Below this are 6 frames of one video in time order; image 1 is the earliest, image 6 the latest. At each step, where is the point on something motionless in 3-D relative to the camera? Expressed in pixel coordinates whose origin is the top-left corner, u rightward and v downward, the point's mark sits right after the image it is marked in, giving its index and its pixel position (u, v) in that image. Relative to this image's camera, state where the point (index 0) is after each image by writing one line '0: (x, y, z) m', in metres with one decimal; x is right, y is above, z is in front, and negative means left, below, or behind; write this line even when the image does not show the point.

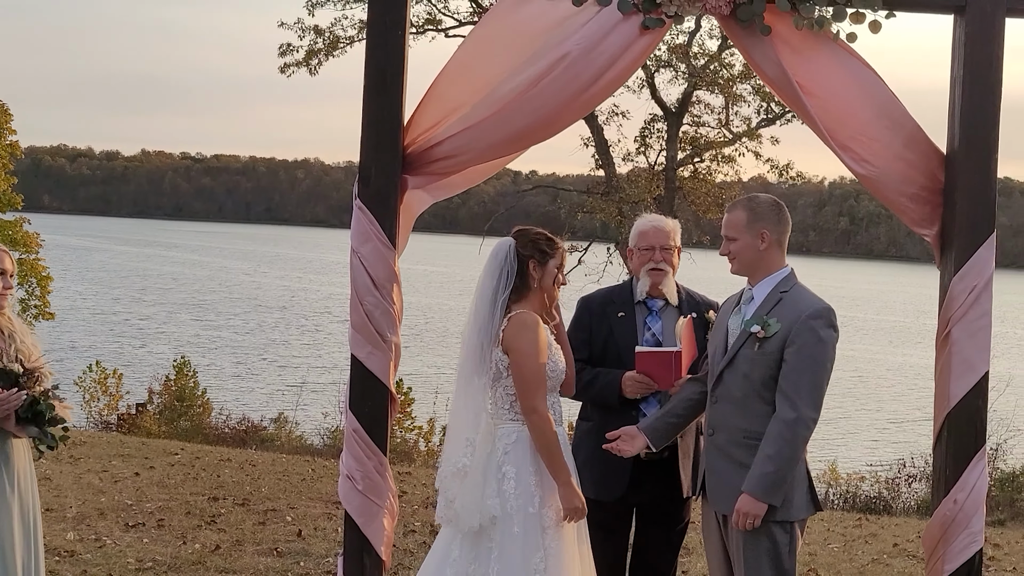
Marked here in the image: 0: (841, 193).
0: (+5.9, +1.7, +16.4) m
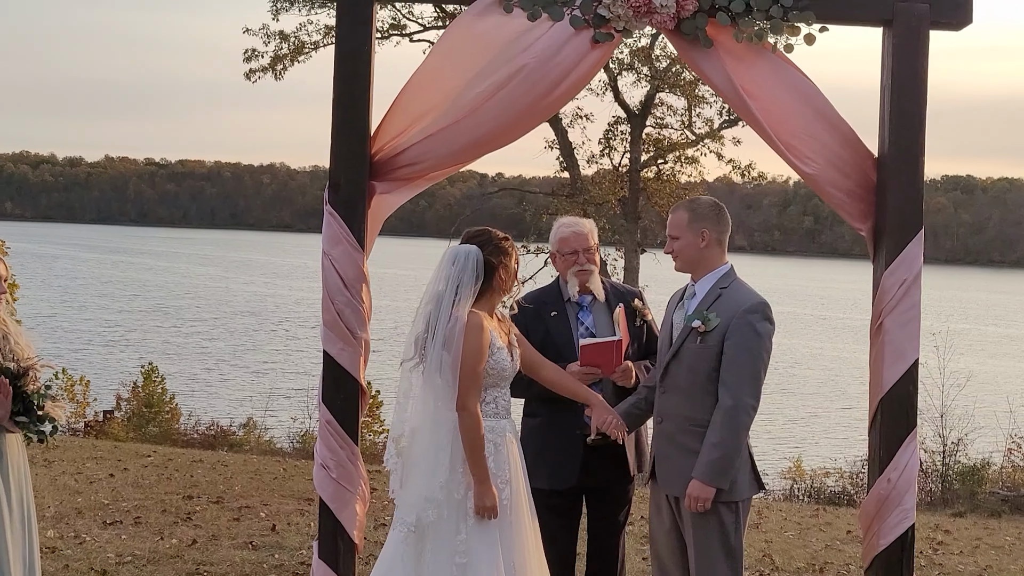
0: (+5.2, +1.7, +17.1) m
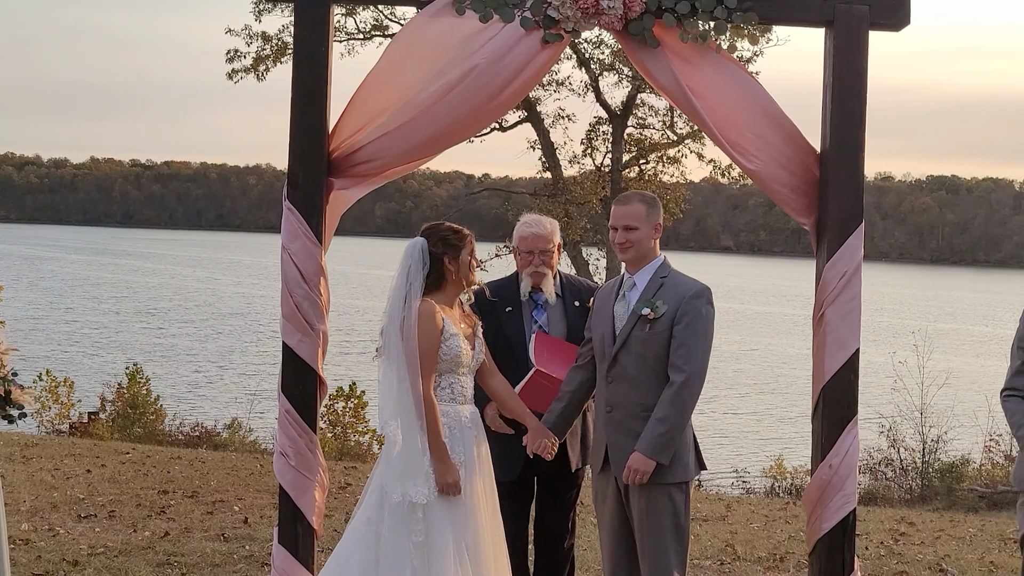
0: (+4.6, +1.8, +17.5) m
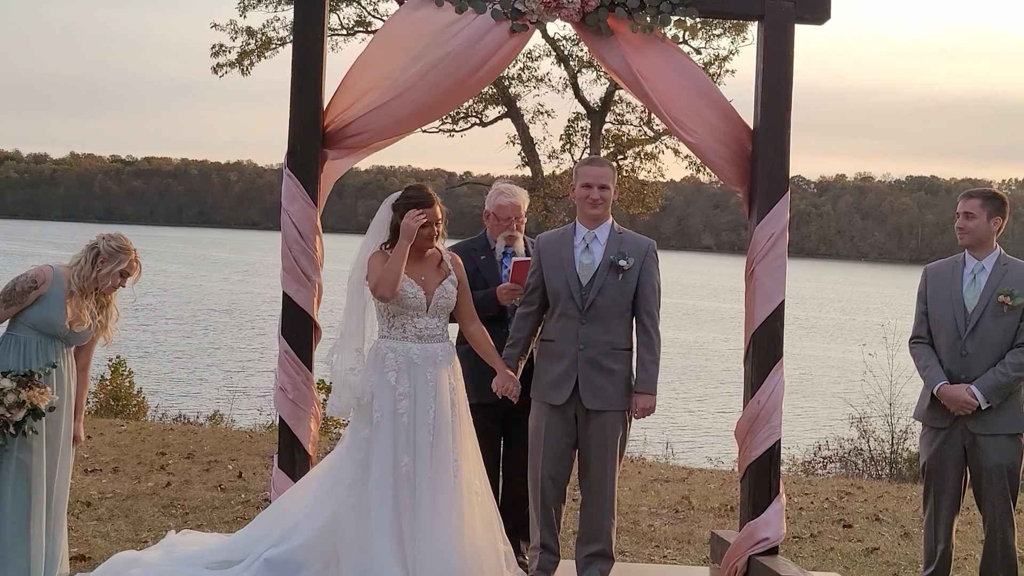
0: (+4.2, +2.3, +19.0) m
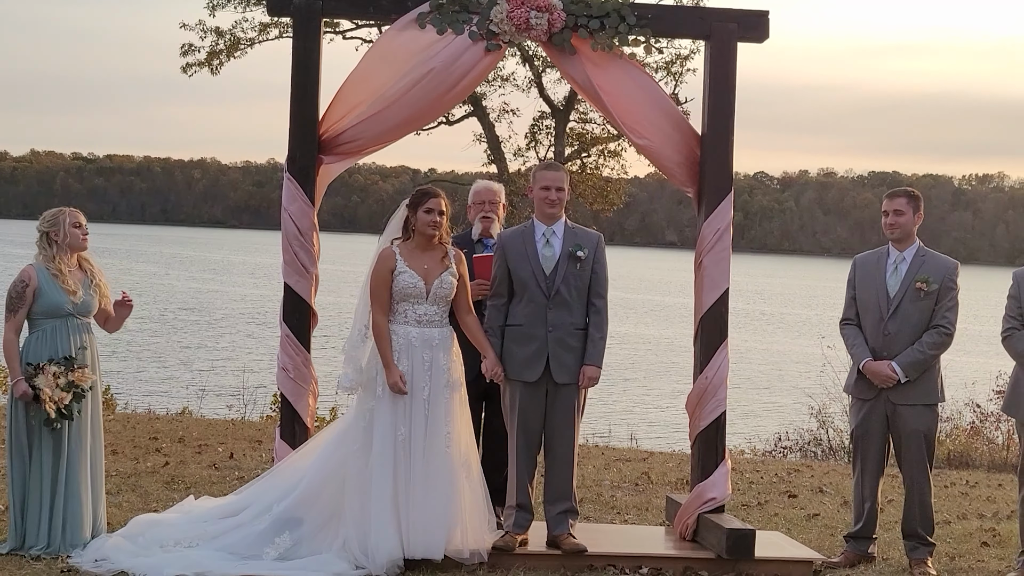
0: (+3.5, +2.5, +20.5) m
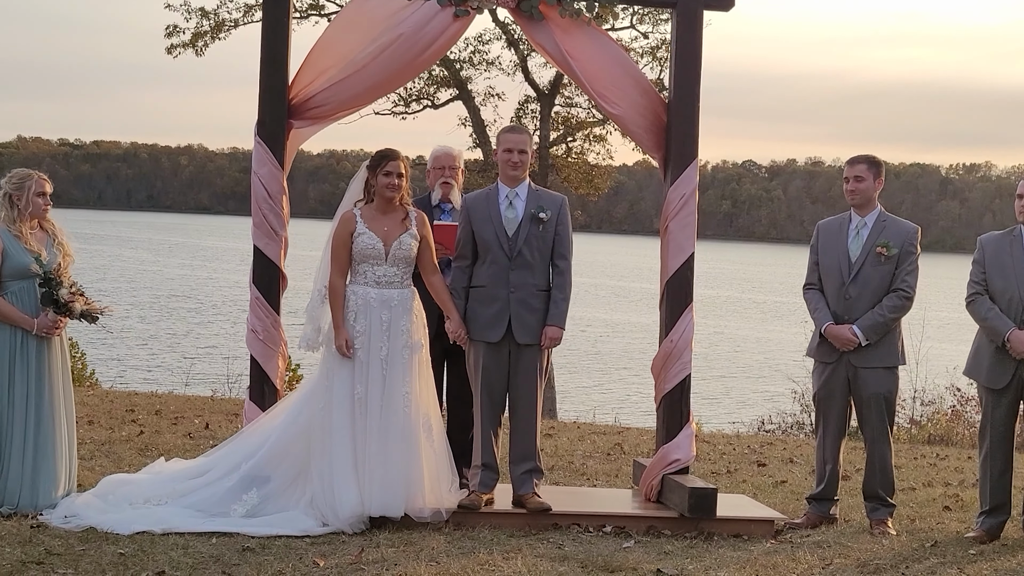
0: (+3.0, +3.0, +20.6) m
